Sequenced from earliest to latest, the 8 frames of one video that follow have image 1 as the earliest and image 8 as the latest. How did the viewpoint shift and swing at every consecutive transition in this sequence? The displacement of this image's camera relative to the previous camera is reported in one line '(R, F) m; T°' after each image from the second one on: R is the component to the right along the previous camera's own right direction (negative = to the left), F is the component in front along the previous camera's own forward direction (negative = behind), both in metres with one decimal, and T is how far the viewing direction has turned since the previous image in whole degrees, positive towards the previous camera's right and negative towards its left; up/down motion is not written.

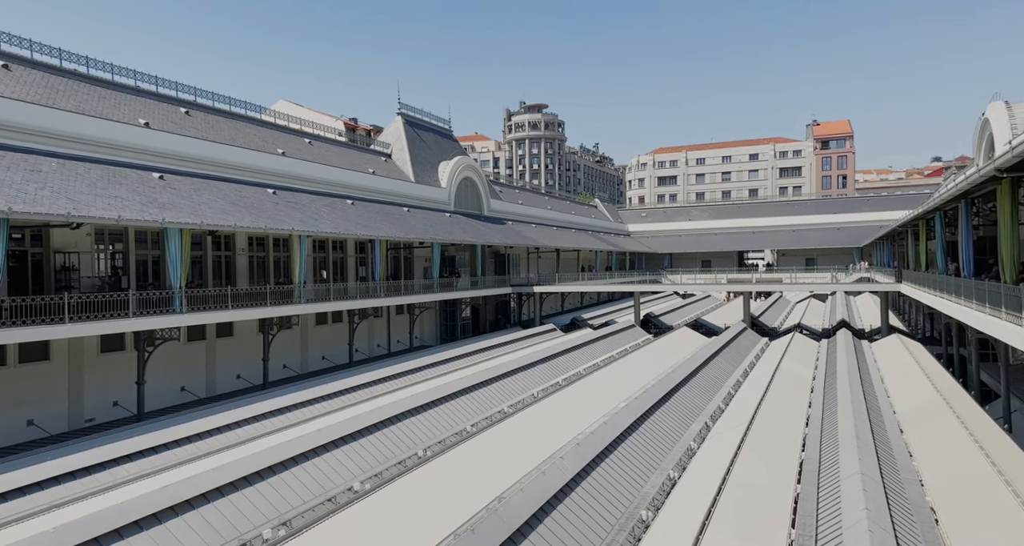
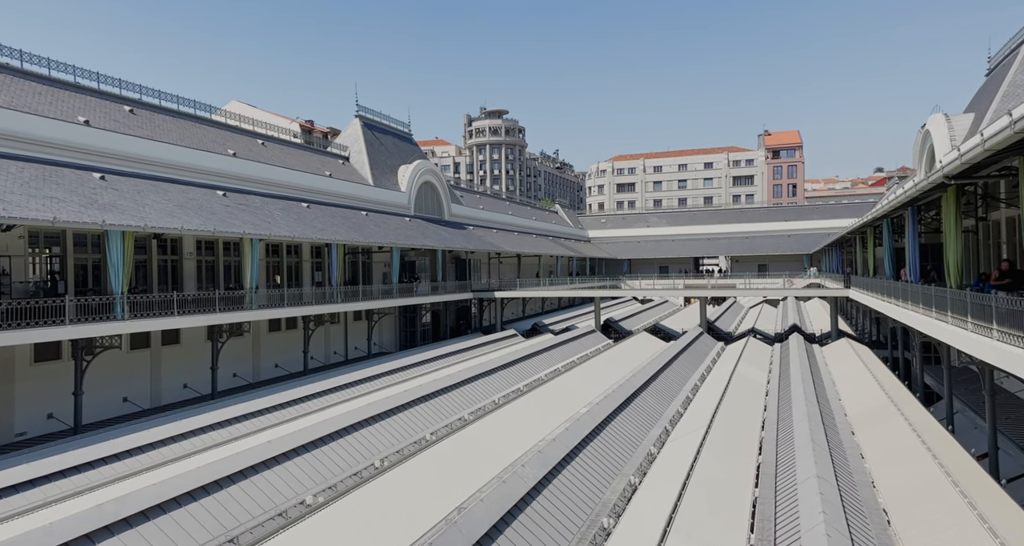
(+0.1, +0.1) m; +4°
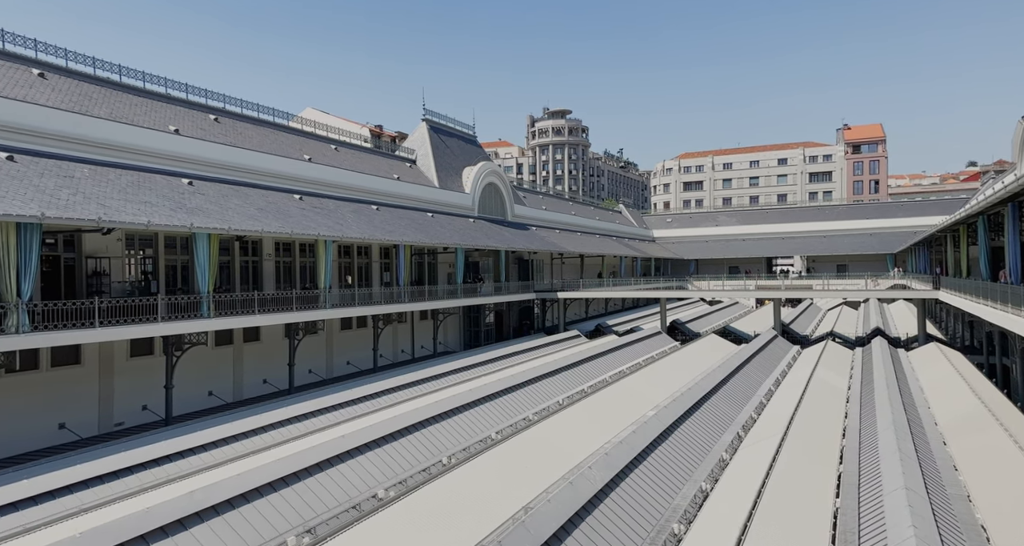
(-0.4, 0.0) m; -5°
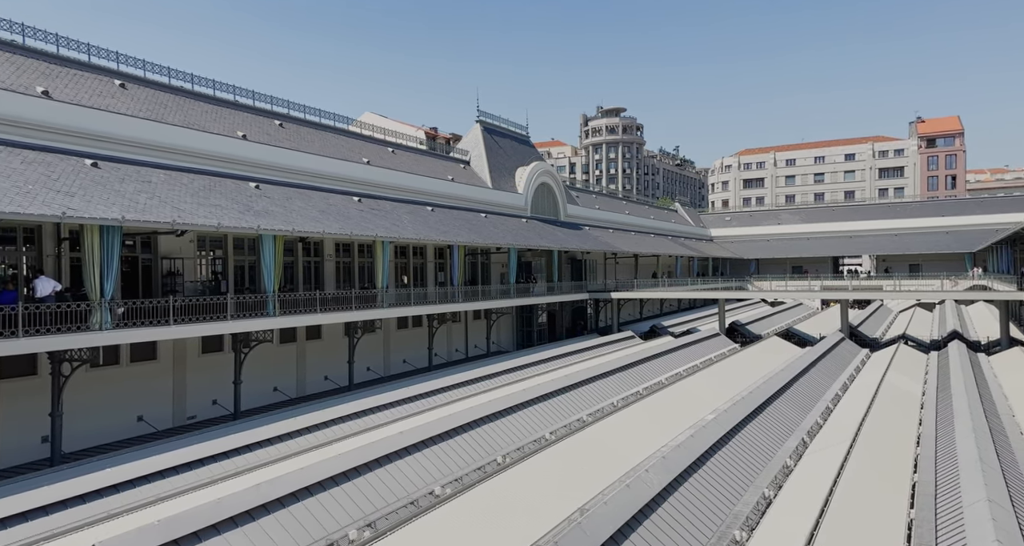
(-0.3, 0.0) m; -4°
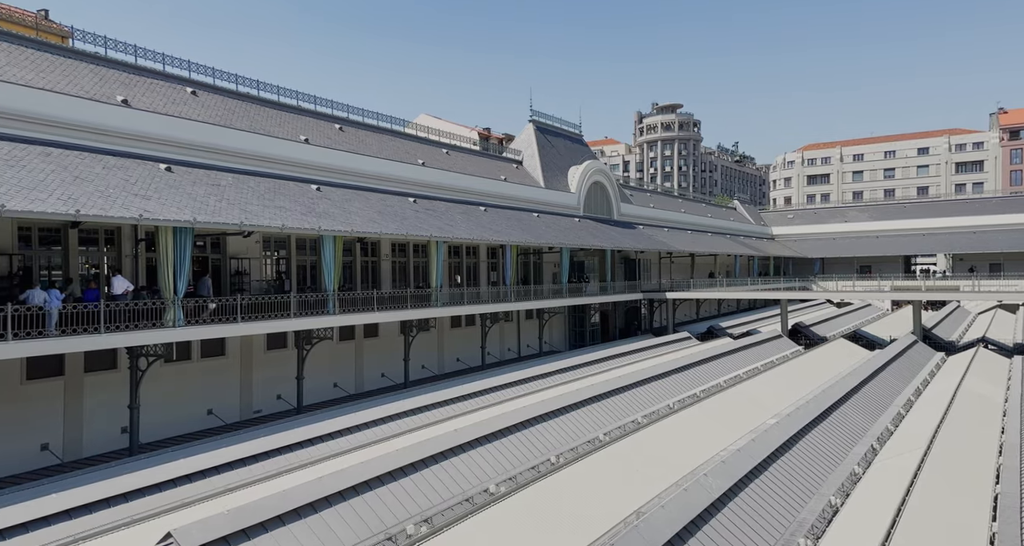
(-0.3, 0.0) m; -4°
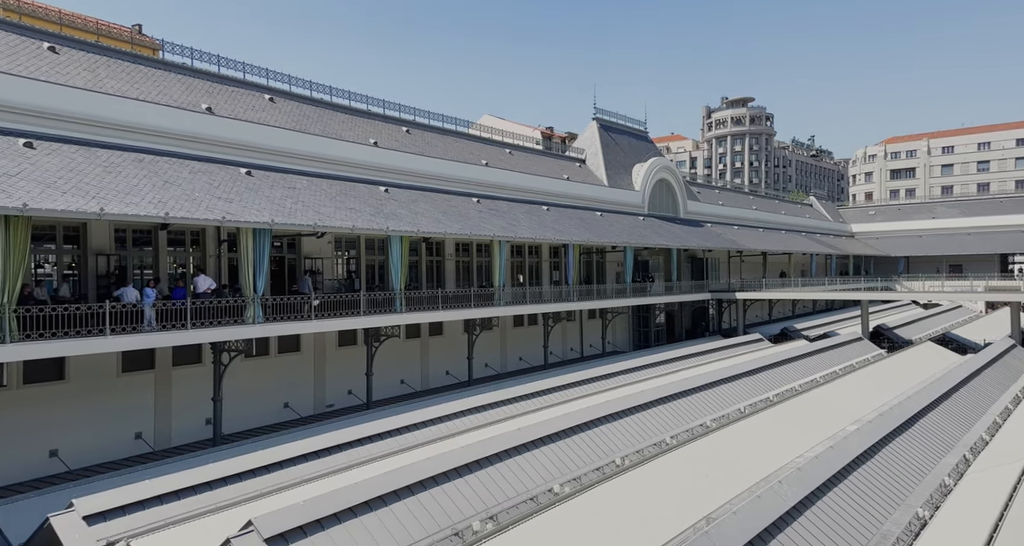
(-0.3, 0.0) m; -5°
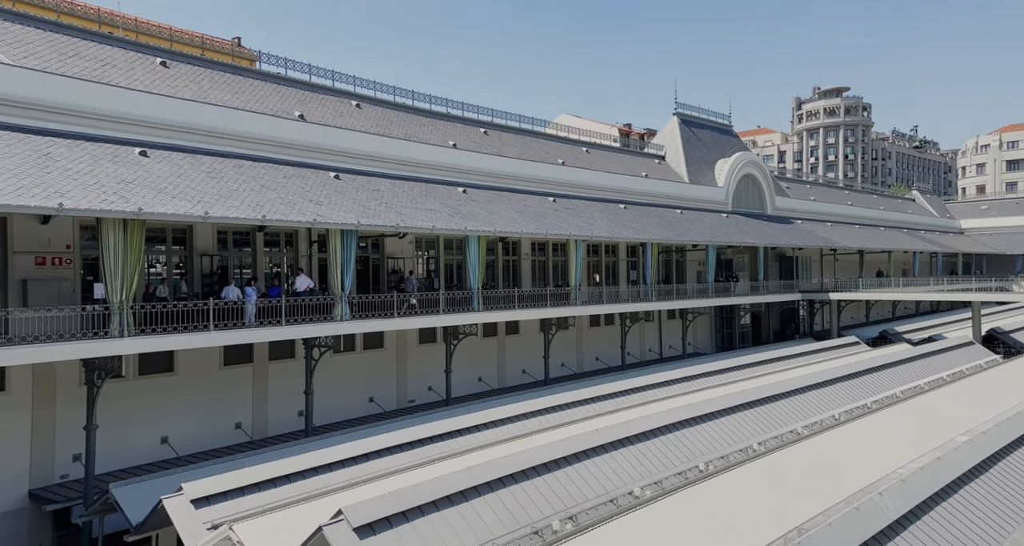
(-0.4, 0.0) m; -6°
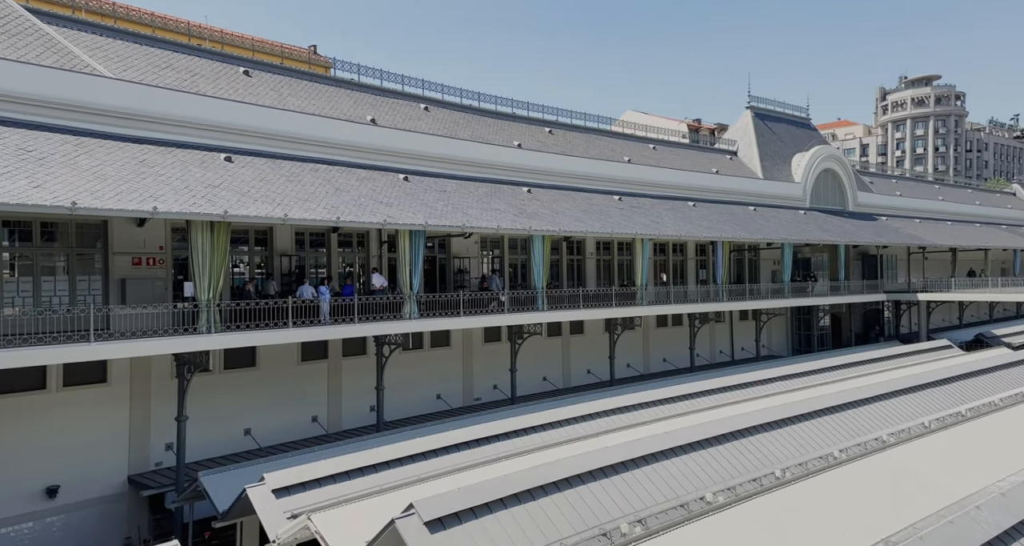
(-0.4, 0.0) m; -5°
